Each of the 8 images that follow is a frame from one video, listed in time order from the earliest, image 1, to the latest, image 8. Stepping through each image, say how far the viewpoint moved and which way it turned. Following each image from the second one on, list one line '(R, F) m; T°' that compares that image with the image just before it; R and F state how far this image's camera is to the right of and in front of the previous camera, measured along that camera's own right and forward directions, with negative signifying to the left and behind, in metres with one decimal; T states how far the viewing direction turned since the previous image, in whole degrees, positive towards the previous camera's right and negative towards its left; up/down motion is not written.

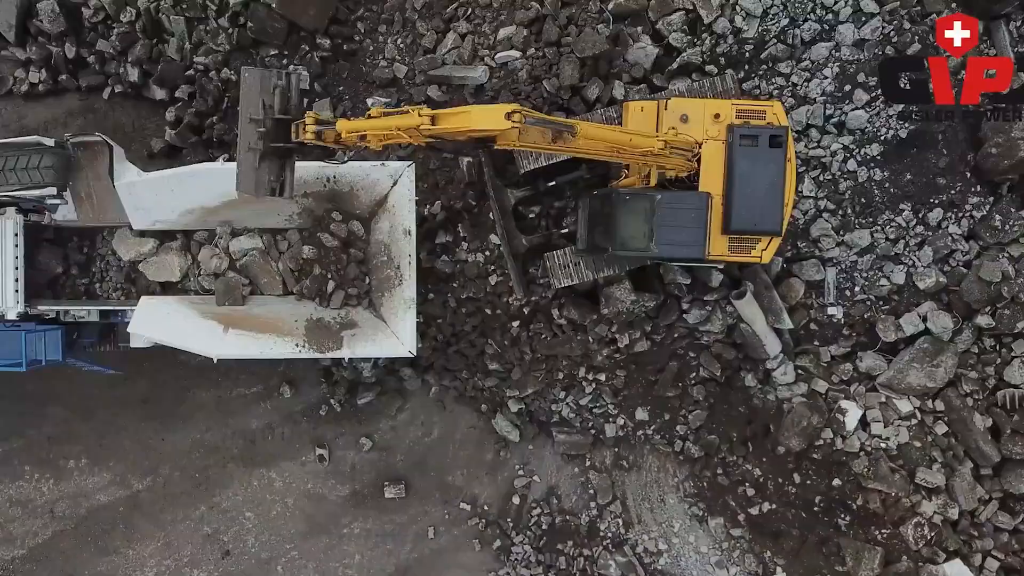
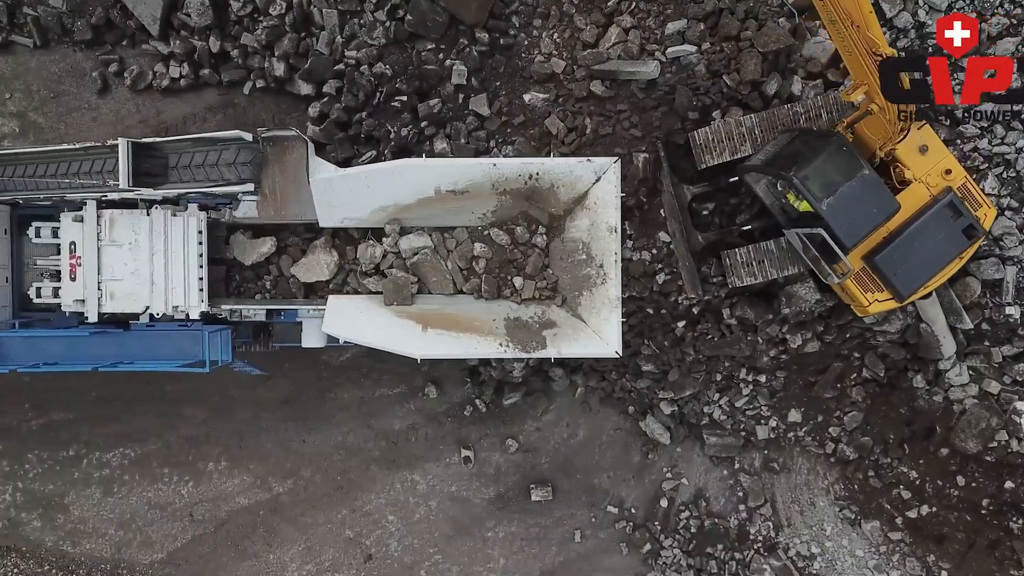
(-1.2, +0.1) m; 0°
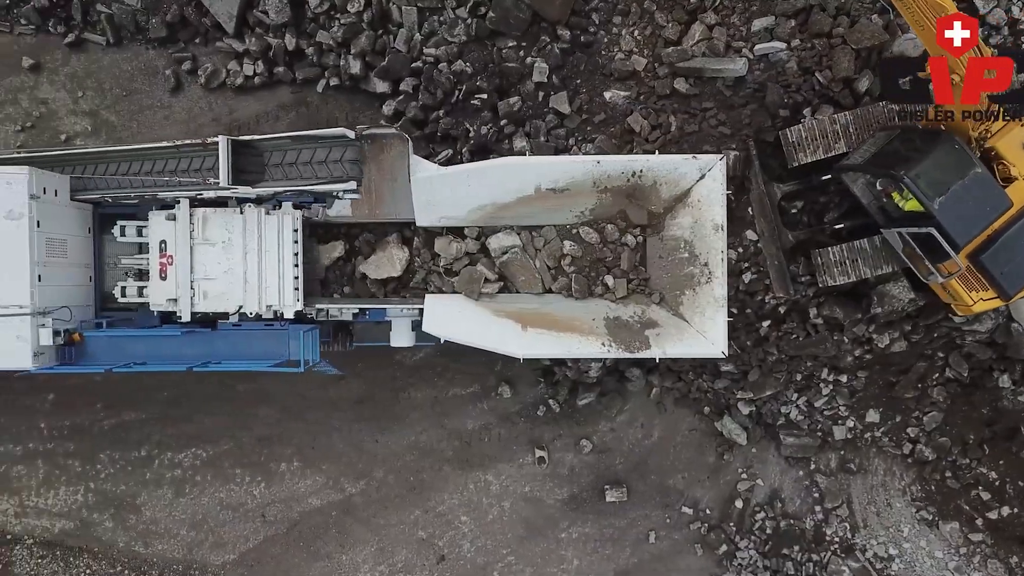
(-0.6, 0.0) m; 0°
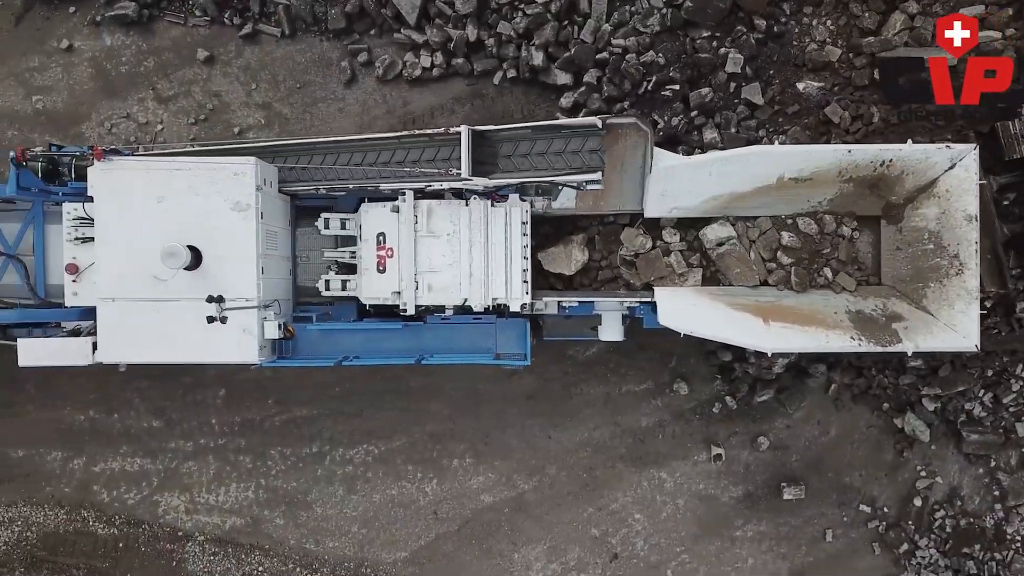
(-1.3, +0.1) m; 0°
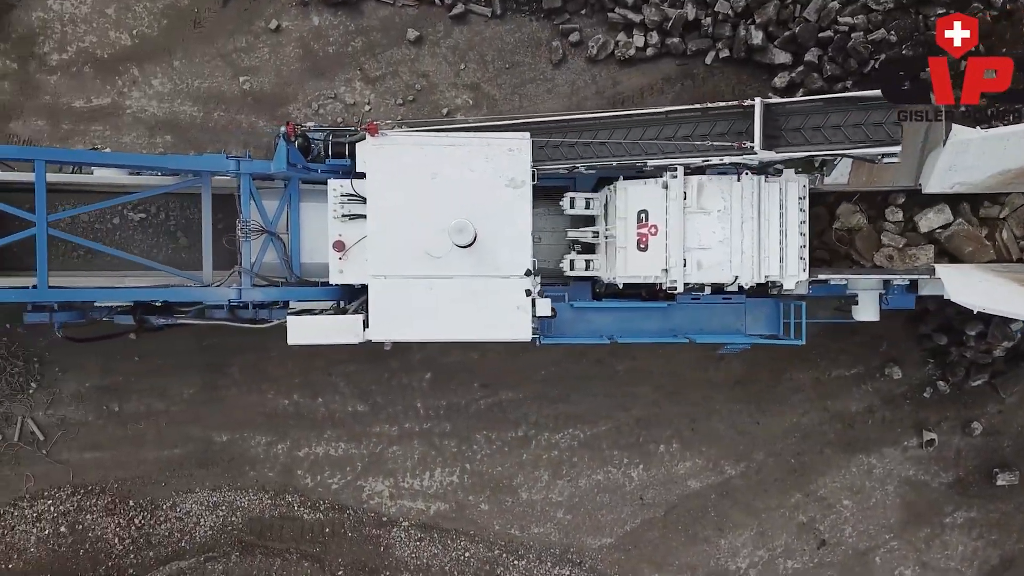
(-1.6, +0.1) m; 0°
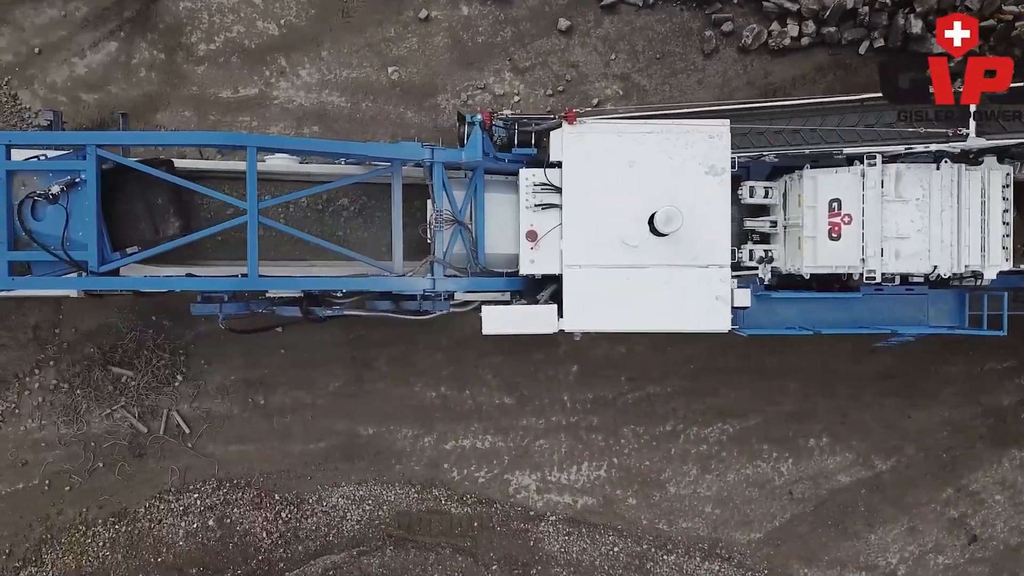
(-1.1, +0.1) m; 0°
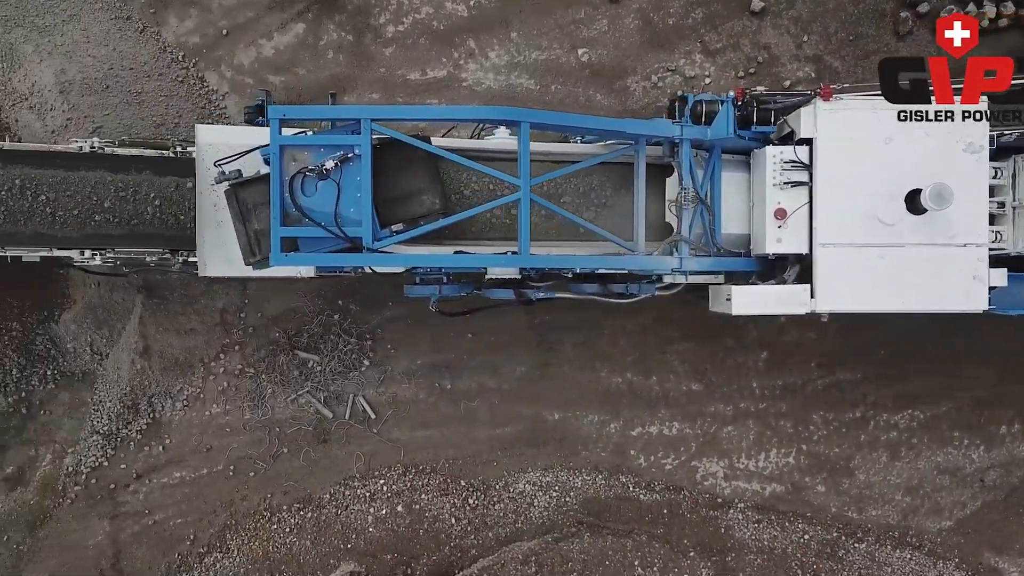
(-1.4, +0.1) m; 0°
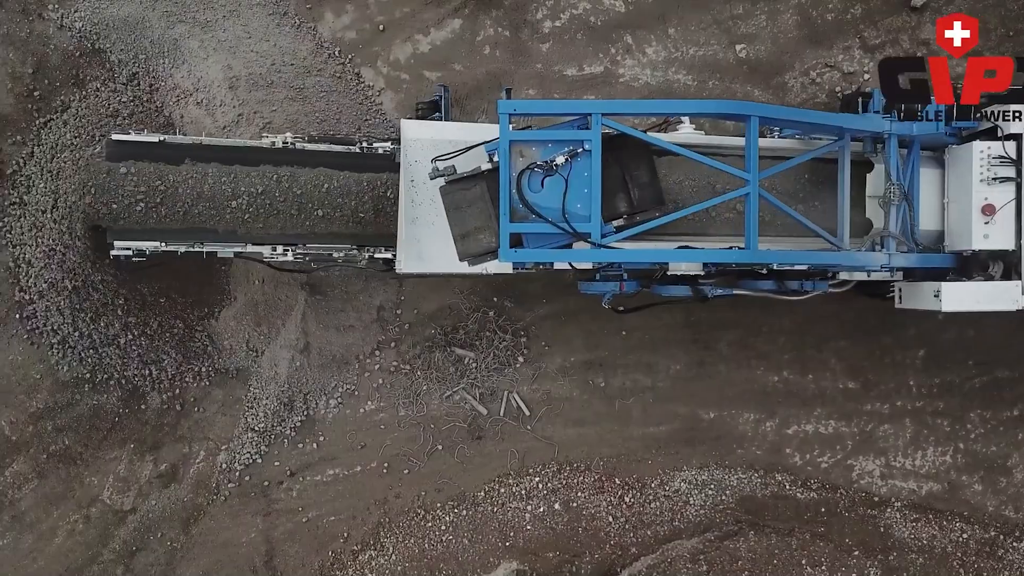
(-1.2, 0.0) m; 0°
